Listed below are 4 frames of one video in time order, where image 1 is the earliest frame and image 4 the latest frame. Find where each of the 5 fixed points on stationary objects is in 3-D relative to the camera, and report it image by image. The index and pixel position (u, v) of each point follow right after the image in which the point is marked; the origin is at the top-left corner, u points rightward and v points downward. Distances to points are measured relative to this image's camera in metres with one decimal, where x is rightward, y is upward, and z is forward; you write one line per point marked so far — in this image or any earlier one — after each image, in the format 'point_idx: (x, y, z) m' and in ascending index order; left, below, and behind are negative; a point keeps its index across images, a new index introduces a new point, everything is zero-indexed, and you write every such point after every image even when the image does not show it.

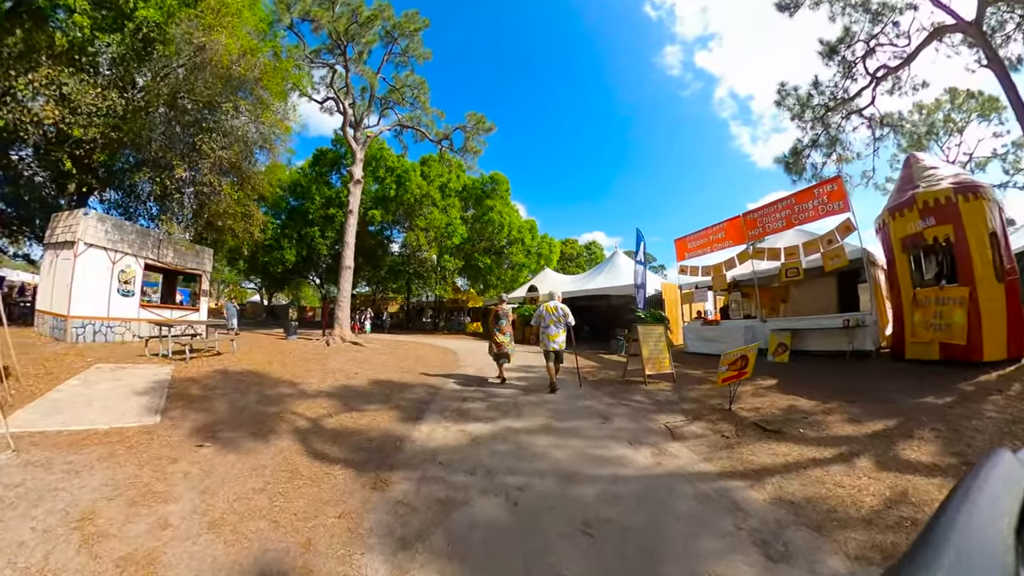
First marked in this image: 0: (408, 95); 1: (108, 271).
0: (-4.0, +7.4, +16.6) m
1: (-11.0, +0.5, +11.7) m
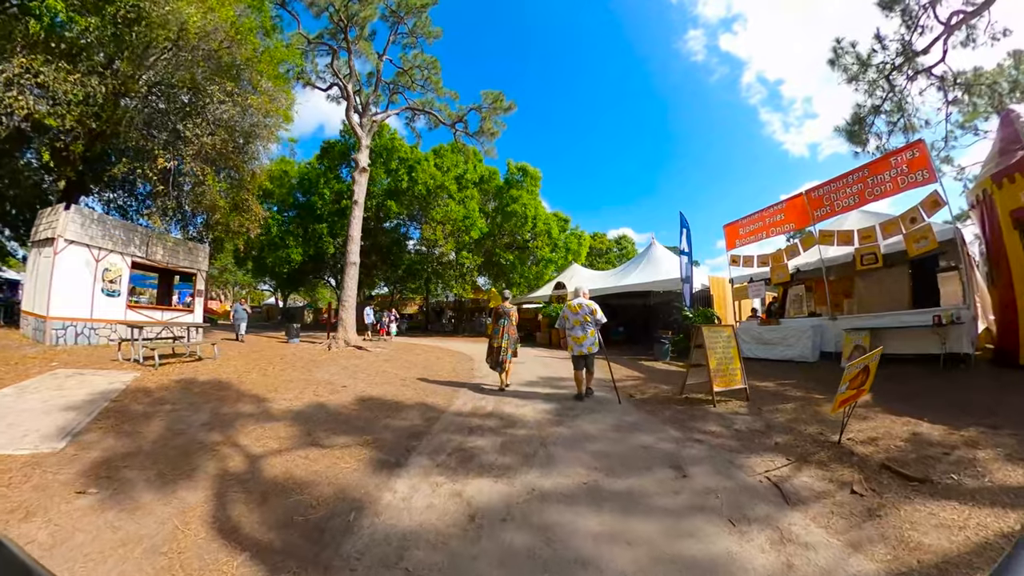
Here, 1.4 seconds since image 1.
0: (-3.3, +7.4, +15.2) m
1: (-10.5, +0.5, +10.7) m
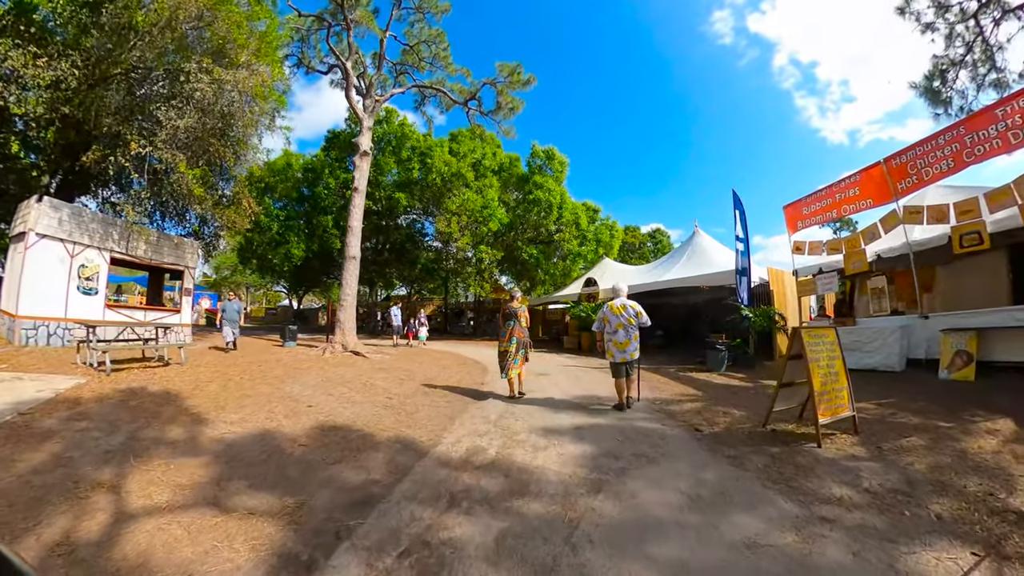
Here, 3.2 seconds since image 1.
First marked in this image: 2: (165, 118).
0: (-2.7, +7.5, +13.8) m
1: (-10.1, +0.5, +9.7) m
2: (-7.9, +4.0, +9.9) m
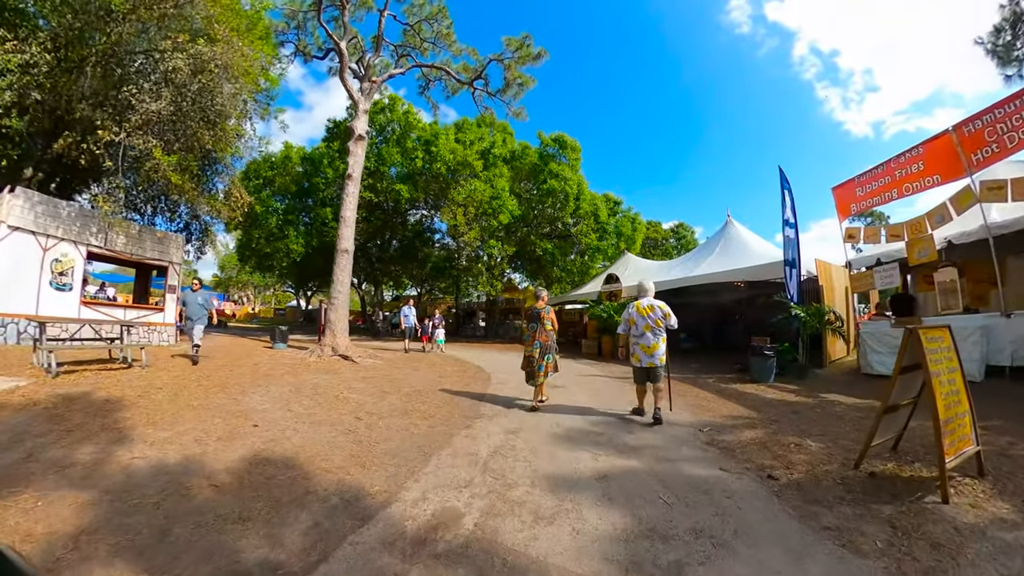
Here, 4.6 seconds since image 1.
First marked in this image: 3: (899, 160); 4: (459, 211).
0: (-2.4, +7.6, +12.8) m
1: (-9.9, +0.5, +8.9) m
2: (-7.7, +4.0, +9.1) m
3: (+7.9, +2.5, +8.7) m
4: (-1.9, +2.8, +16.1) m
